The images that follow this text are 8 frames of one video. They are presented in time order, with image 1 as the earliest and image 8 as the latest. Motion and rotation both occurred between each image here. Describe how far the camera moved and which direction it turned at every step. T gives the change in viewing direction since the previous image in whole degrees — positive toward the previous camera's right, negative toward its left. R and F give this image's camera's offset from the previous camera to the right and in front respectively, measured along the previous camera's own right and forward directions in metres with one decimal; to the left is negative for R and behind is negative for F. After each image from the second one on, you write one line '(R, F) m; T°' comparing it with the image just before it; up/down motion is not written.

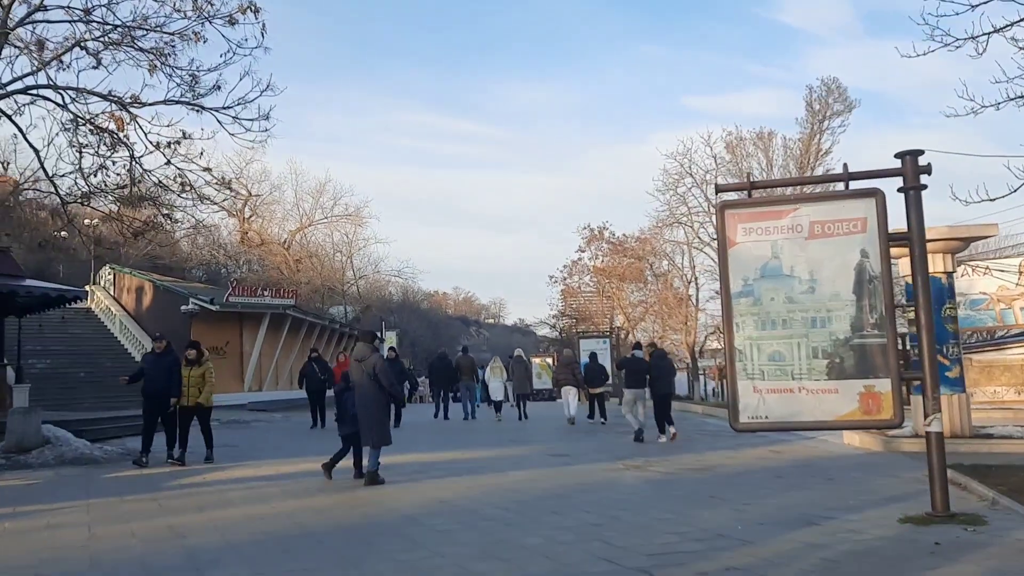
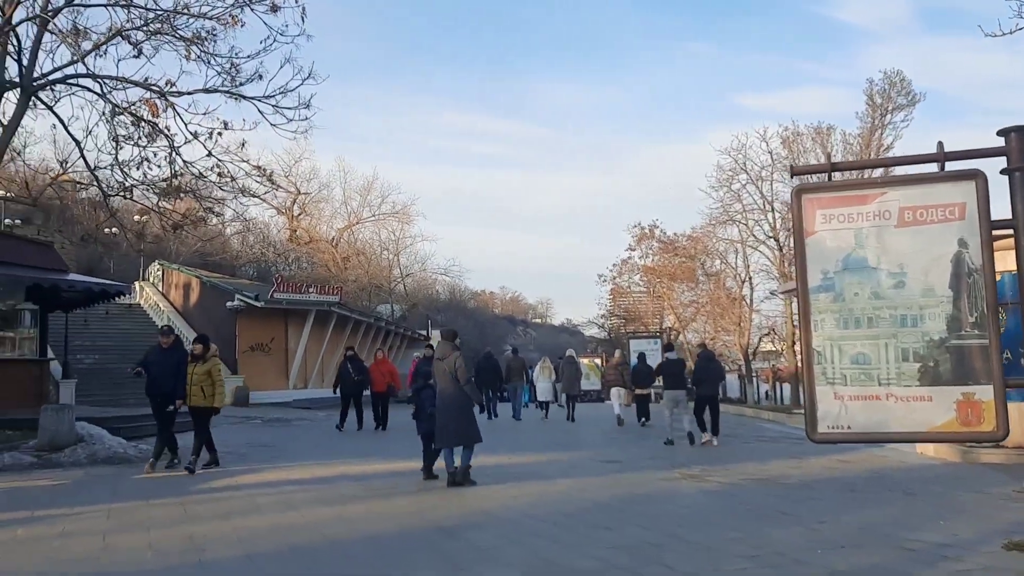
(0.0, +0.8) m; -3°
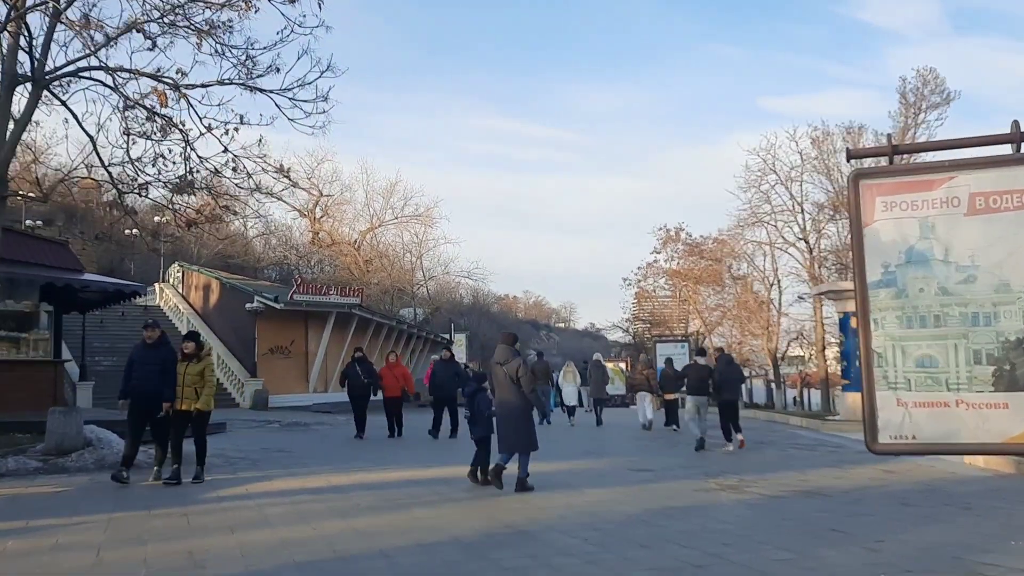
(0.0, +0.6) m; -2°
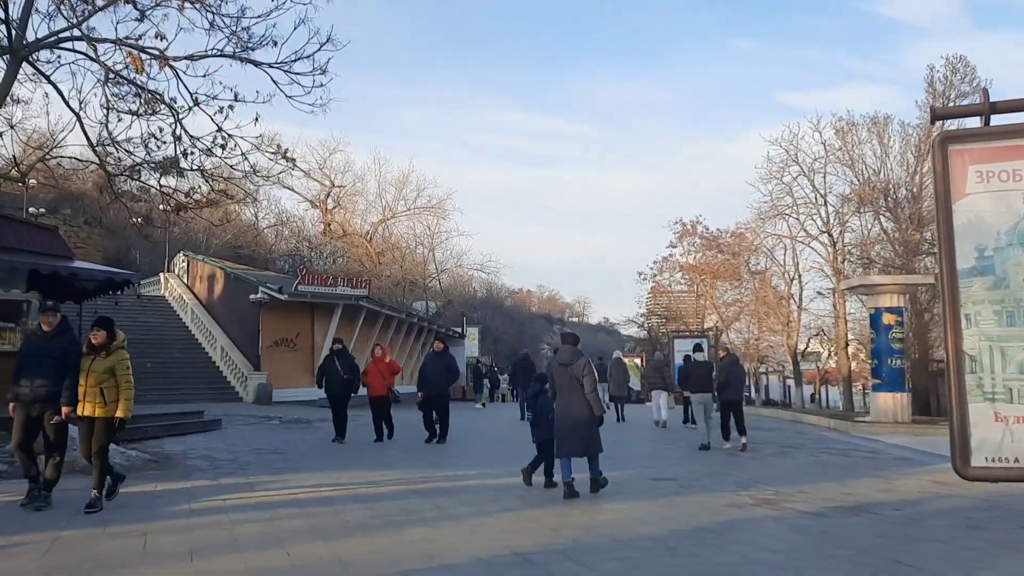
(0.0, +1.2) m; -1°
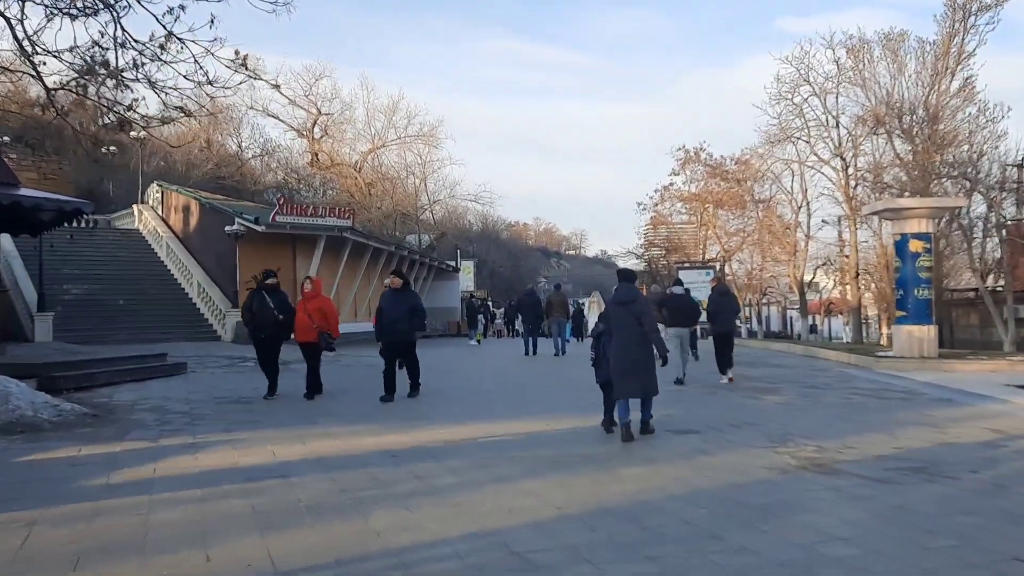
(0.0, +1.8) m; 0°
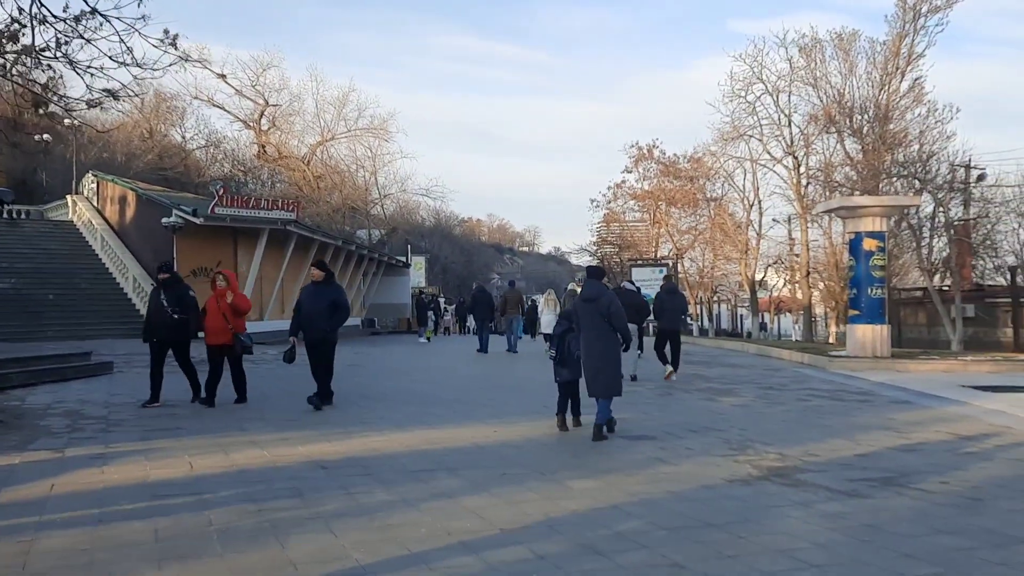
(+0.1, +0.6) m; +3°
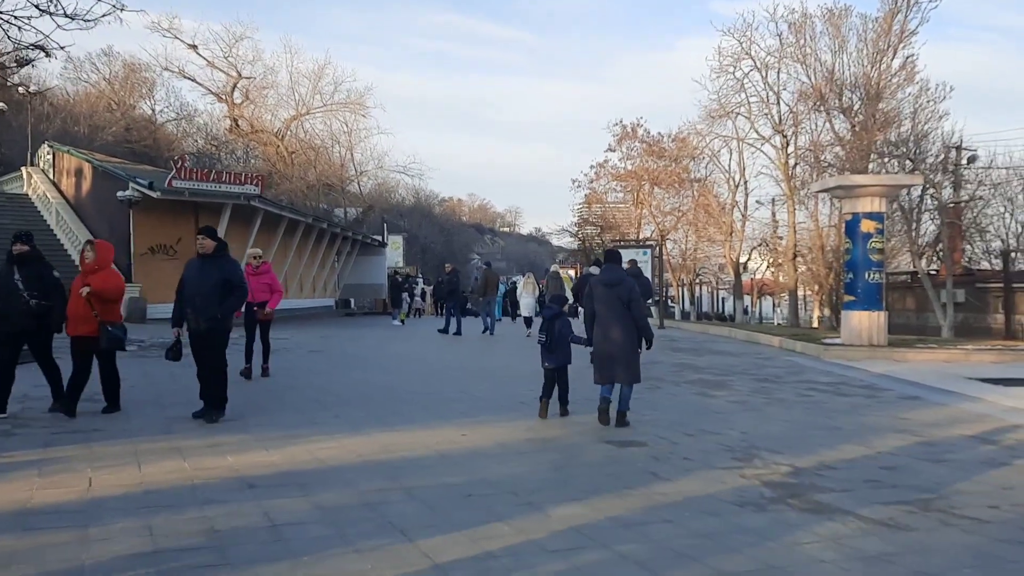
(+0.1, +1.2) m; +1°
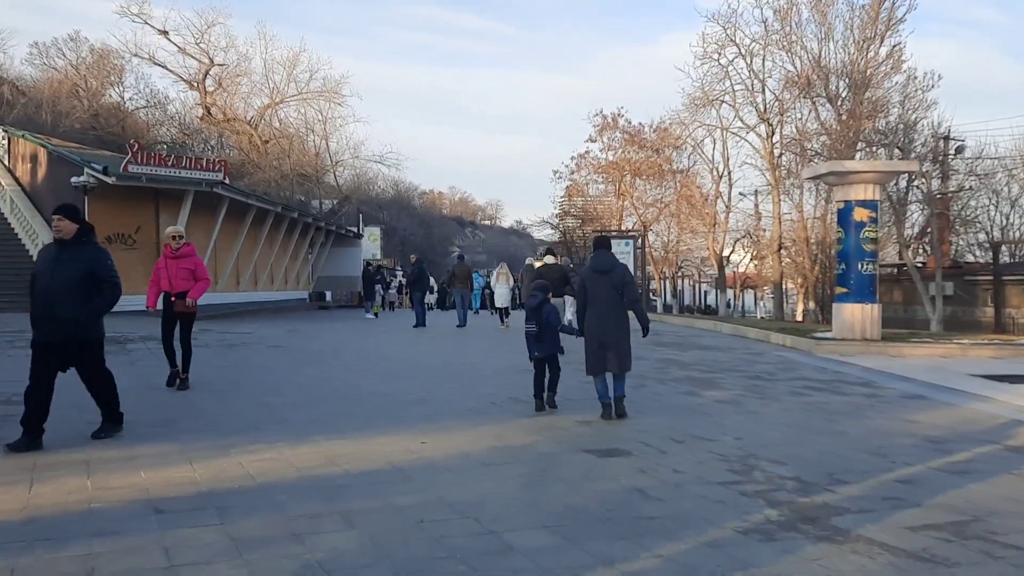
(+0.1, +1.0) m; +1°
